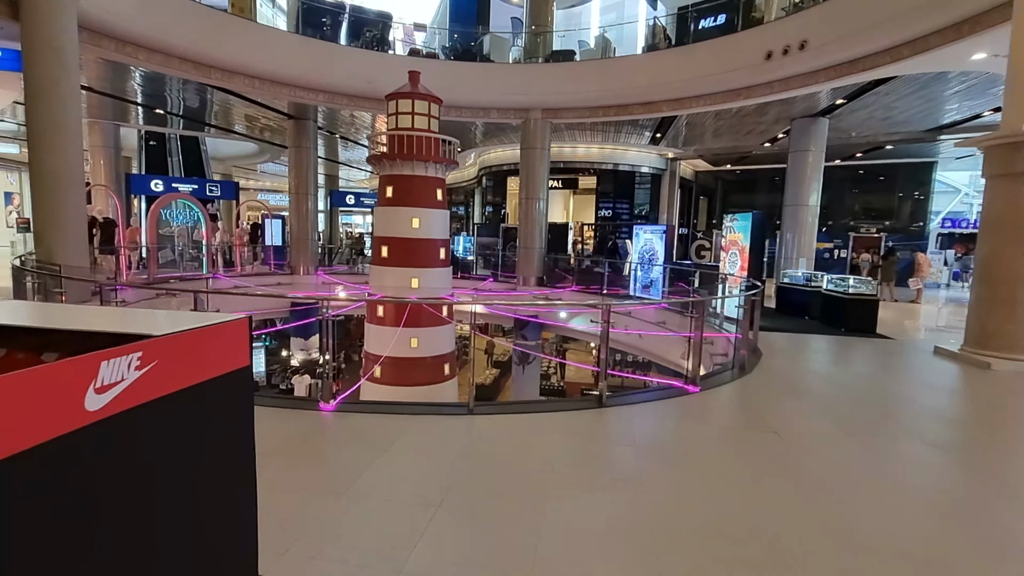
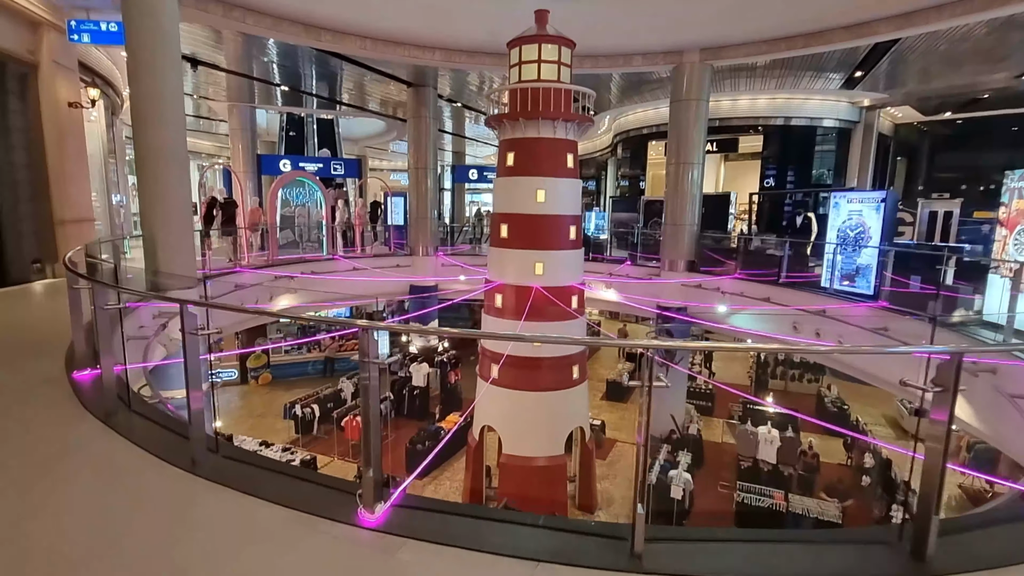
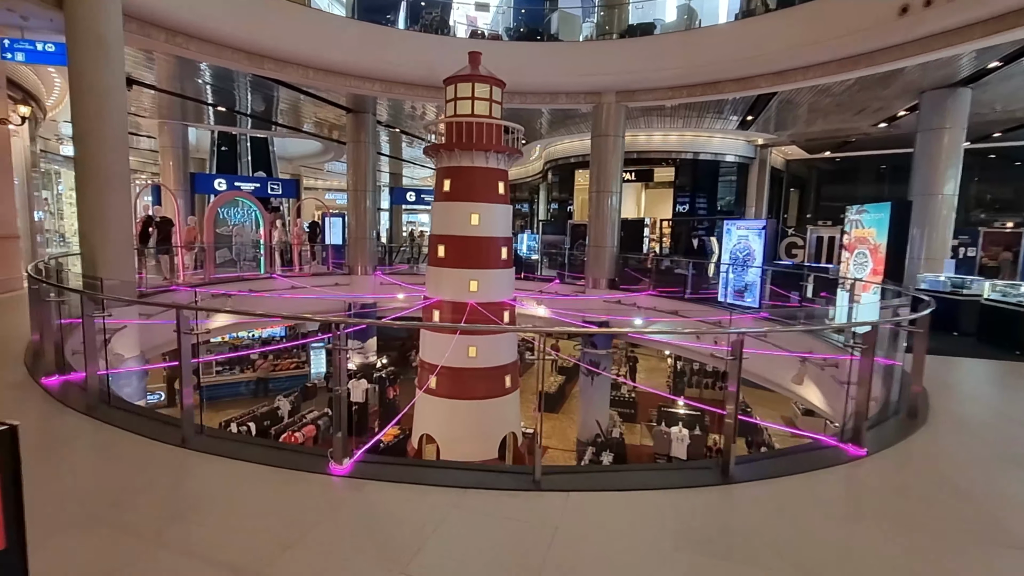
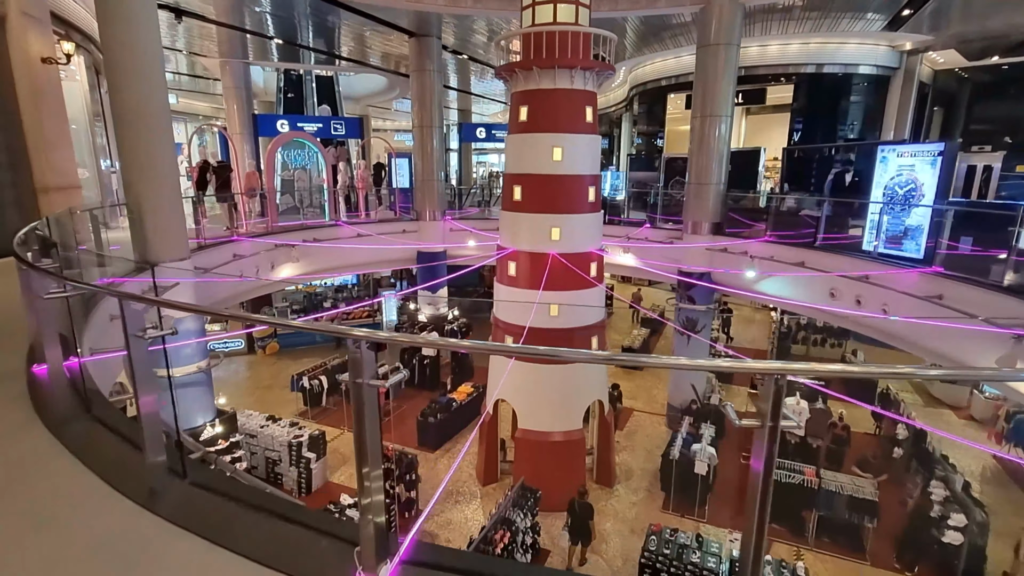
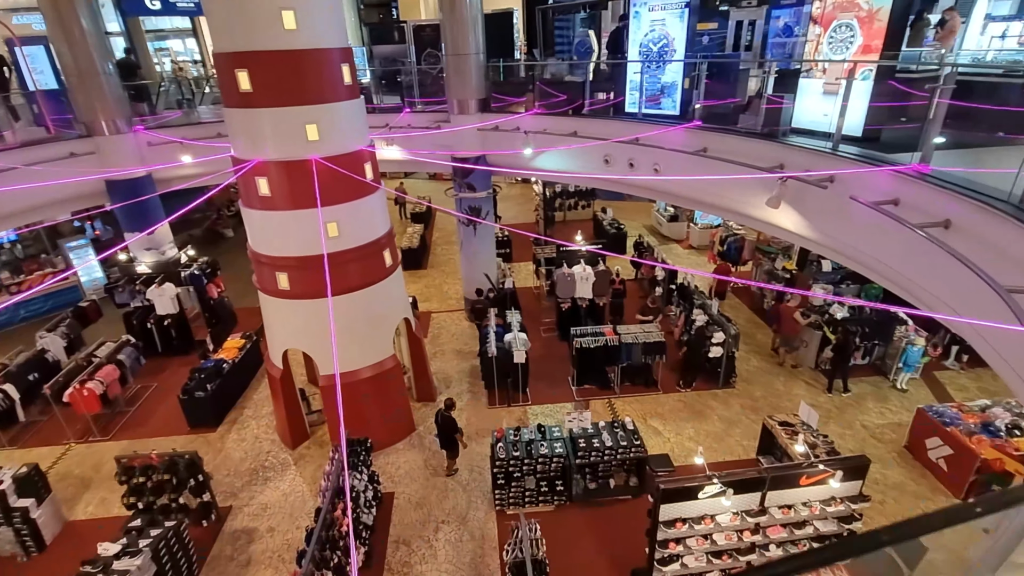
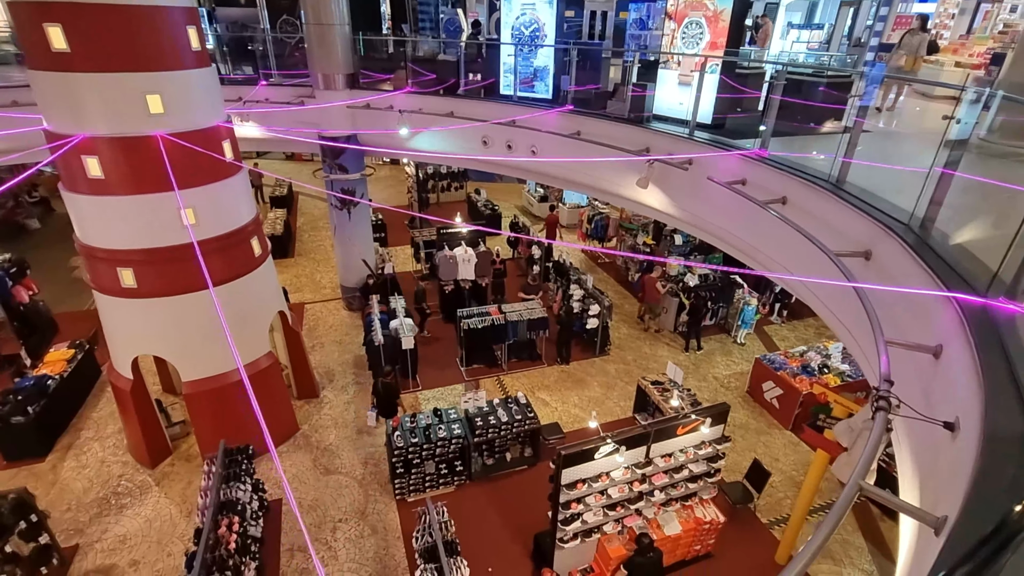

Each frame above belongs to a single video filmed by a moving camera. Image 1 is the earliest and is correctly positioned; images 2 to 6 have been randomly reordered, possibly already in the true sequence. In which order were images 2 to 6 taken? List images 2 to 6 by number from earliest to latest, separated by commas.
3, 2, 4, 5, 6
